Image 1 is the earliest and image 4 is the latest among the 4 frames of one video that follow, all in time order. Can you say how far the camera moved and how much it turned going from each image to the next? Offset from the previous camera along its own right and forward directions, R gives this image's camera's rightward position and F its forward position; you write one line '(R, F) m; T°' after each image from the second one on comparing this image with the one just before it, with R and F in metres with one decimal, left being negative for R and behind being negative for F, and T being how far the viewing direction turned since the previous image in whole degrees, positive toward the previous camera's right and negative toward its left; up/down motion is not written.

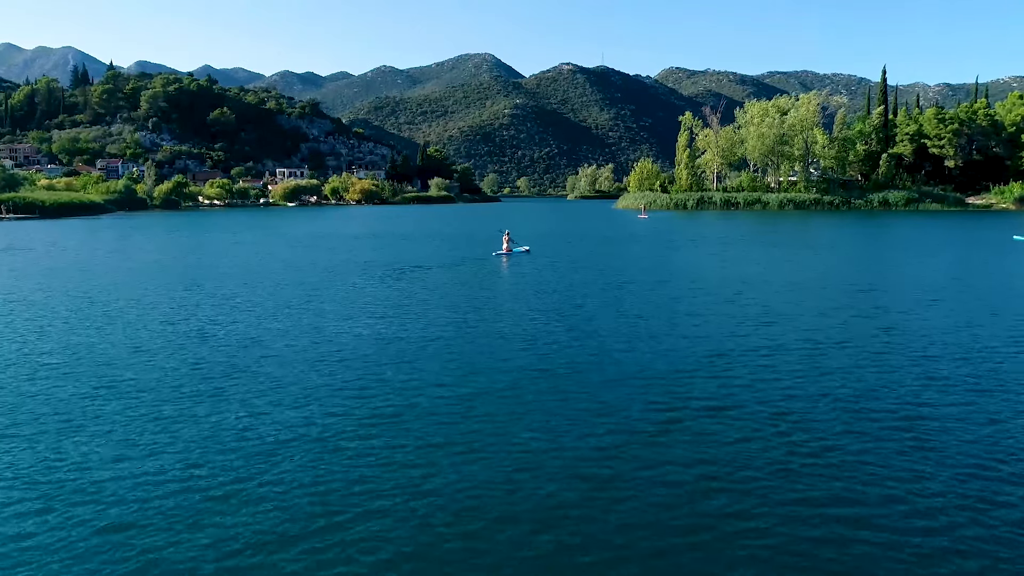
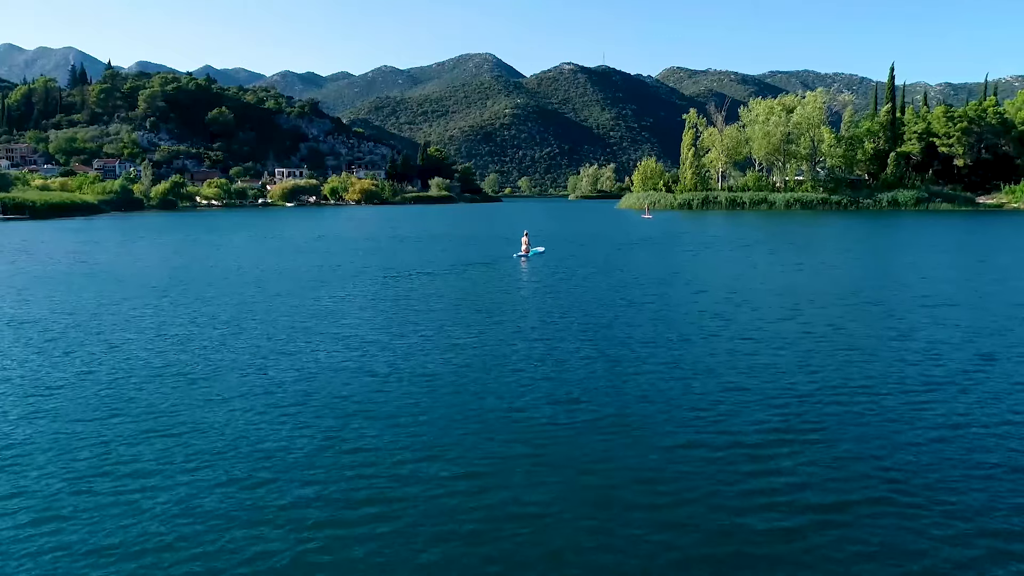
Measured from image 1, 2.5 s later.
(-0.2, +2.5) m; 0°
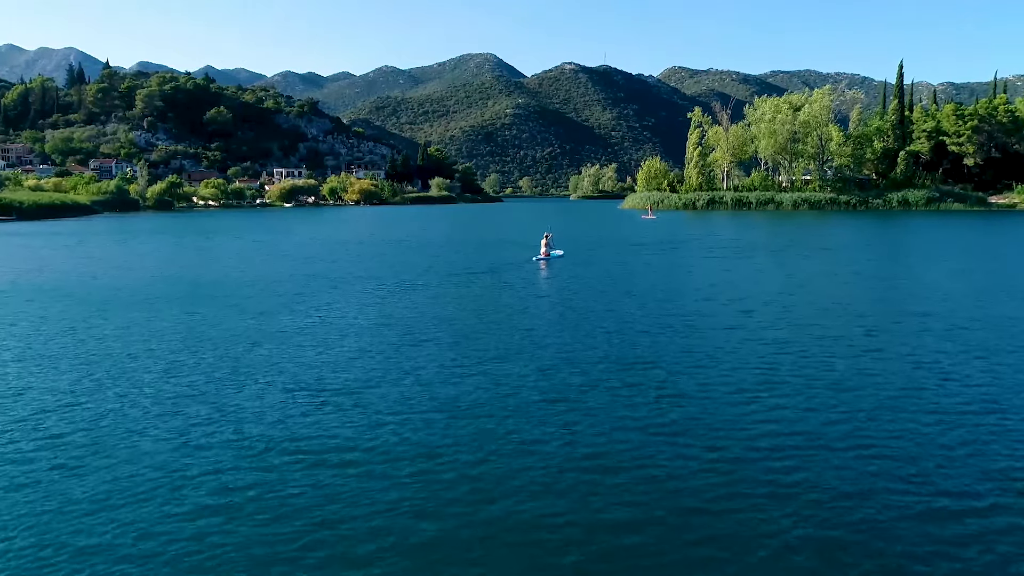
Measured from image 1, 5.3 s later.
(-0.1, +2.9) m; 0°
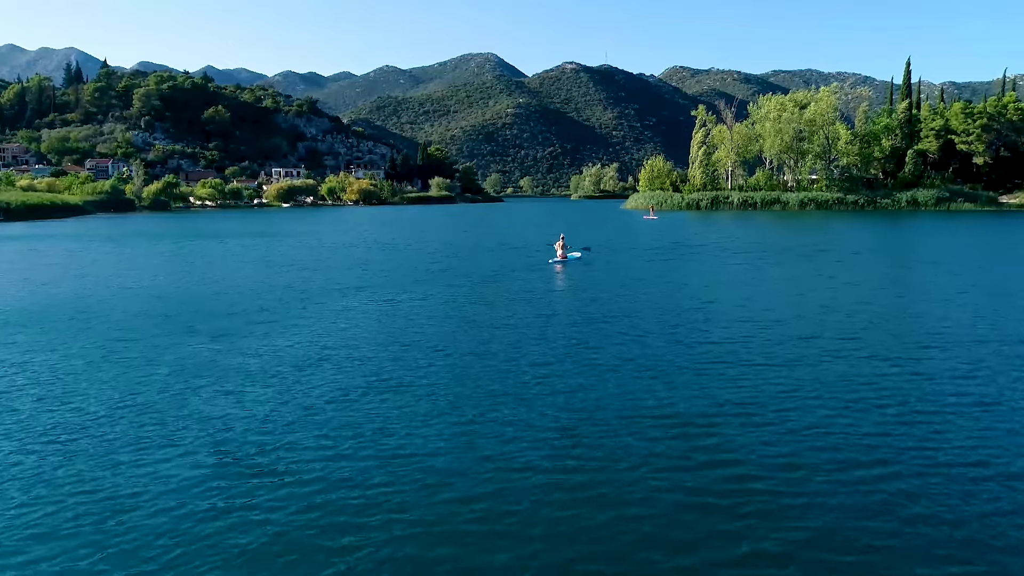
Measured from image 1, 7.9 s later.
(0.0, +2.5) m; 0°
